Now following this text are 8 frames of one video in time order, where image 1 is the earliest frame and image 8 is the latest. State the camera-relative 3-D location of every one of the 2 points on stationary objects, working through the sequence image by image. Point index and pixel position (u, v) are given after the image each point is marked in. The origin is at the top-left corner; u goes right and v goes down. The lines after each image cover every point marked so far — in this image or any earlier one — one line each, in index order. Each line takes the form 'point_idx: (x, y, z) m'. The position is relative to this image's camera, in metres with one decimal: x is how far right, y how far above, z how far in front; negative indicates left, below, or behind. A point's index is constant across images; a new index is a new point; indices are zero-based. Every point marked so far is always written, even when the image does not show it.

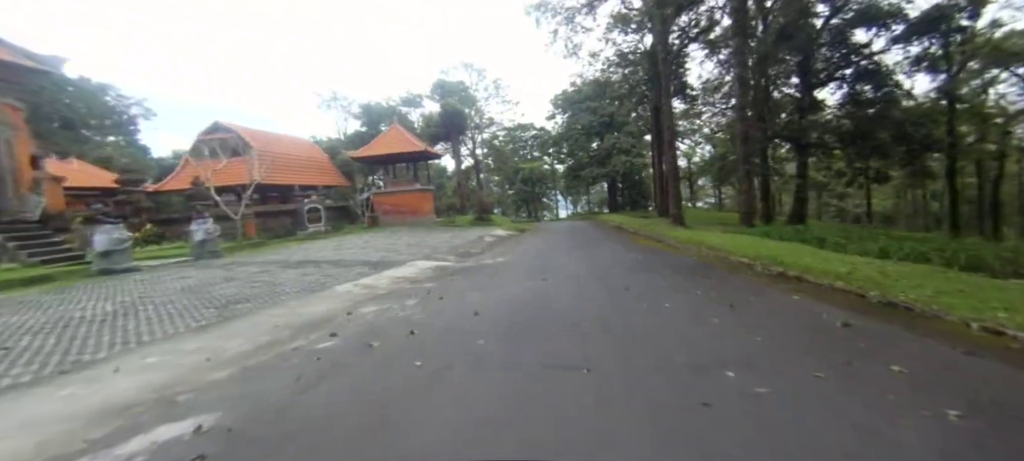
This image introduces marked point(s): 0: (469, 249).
0: (-1.7, -0.7, +15.5) m
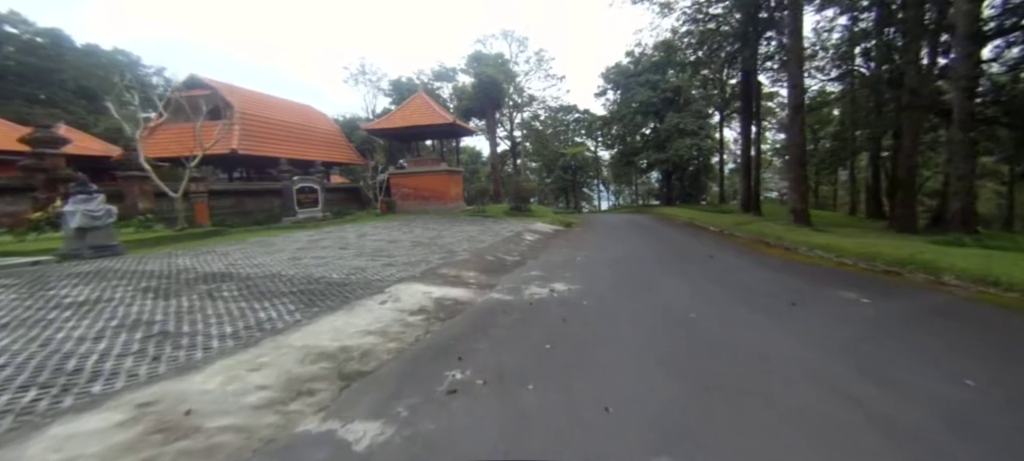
0: (-0.3, -0.6, +10.3) m
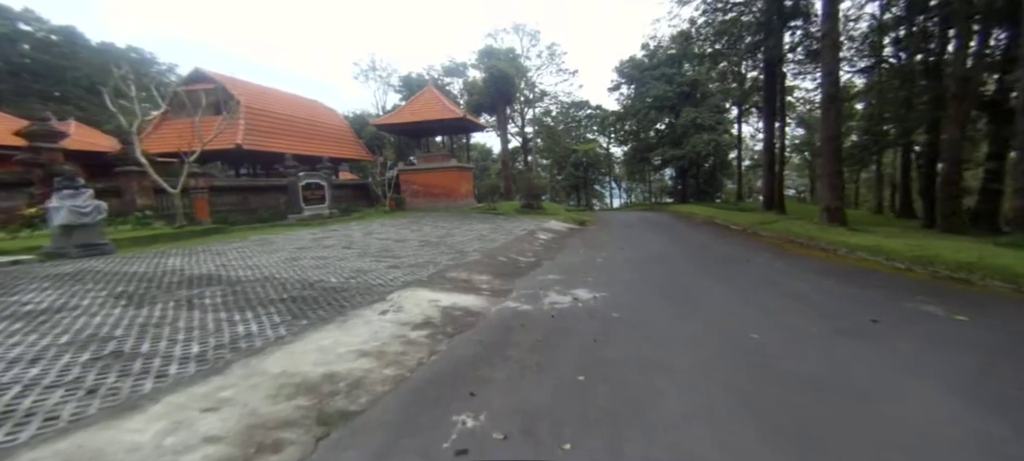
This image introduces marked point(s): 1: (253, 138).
0: (0.0, -0.6, +9.6) m
1: (-10.1, +3.6, +16.2) m
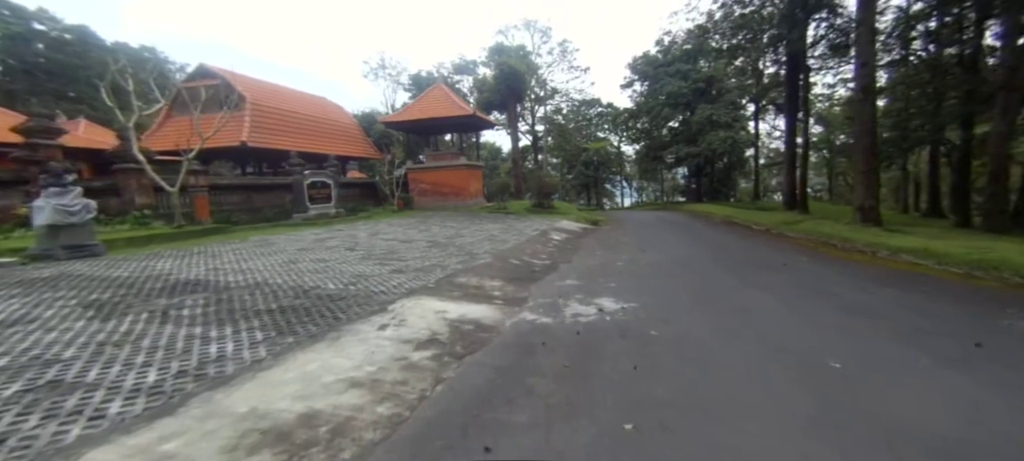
0: (+0.3, -0.6, +9.0) m
1: (-9.7, +3.6, +15.8) m
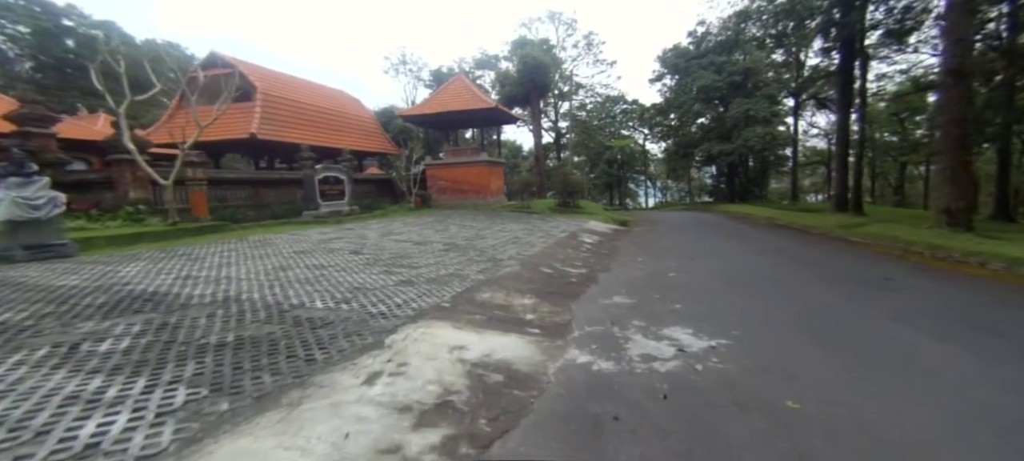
0: (+0.9, -0.6, +7.7) m
1: (-8.8, +3.7, +15.0) m
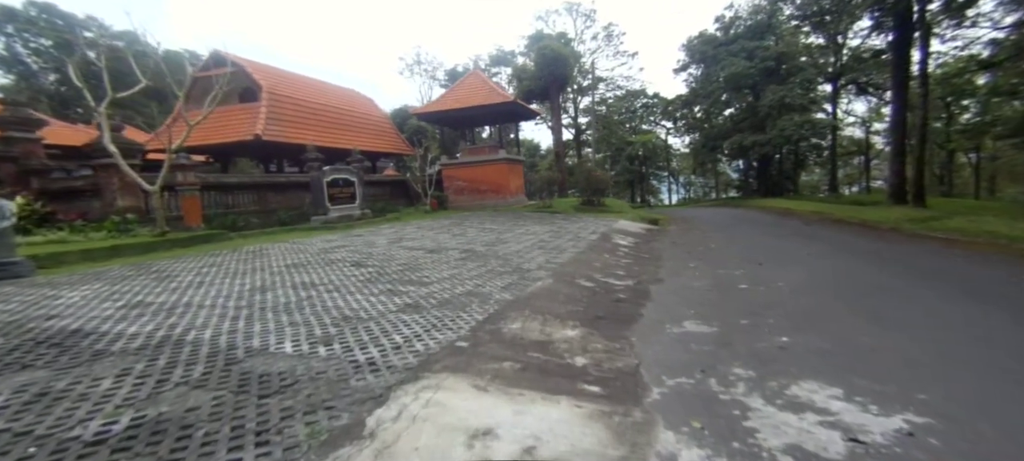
0: (+1.4, -0.7, +6.4) m
1: (-8.1, +3.5, +14.1) m
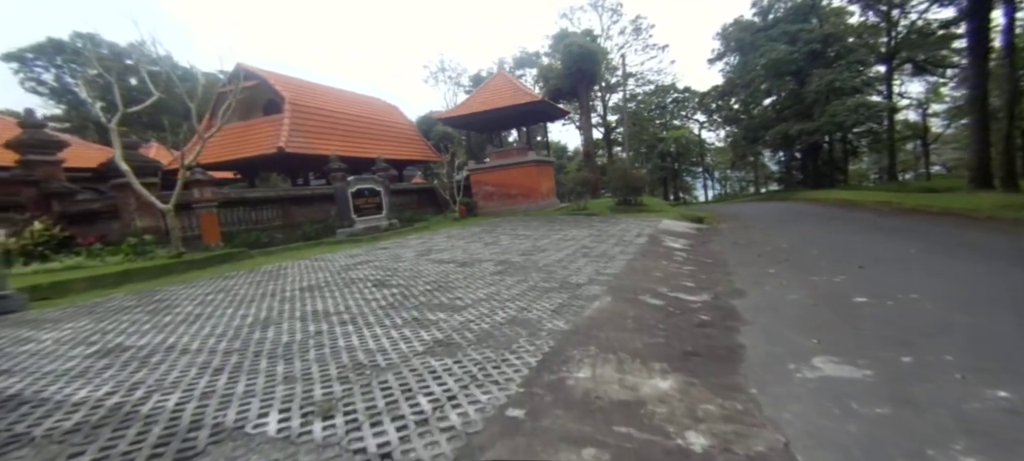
0: (+2.0, -0.7, +5.3) m
1: (-7.0, +3.0, +13.7) m
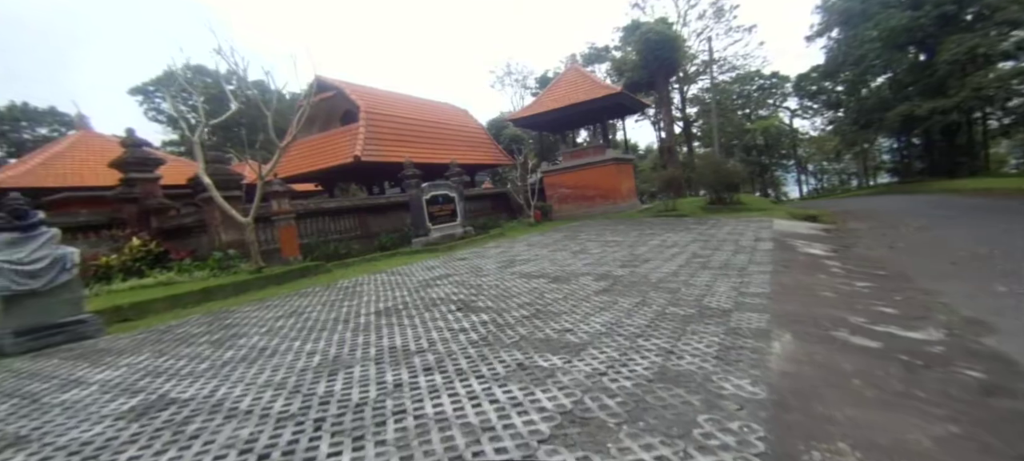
0: (+3.2, -0.8, +3.8) m
1: (-4.5, +2.7, +13.5) m
